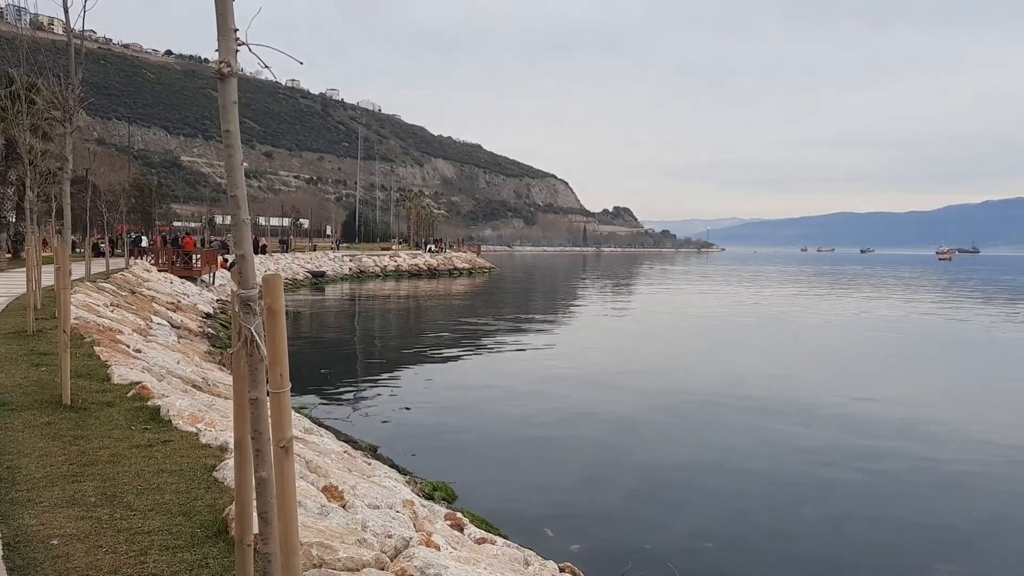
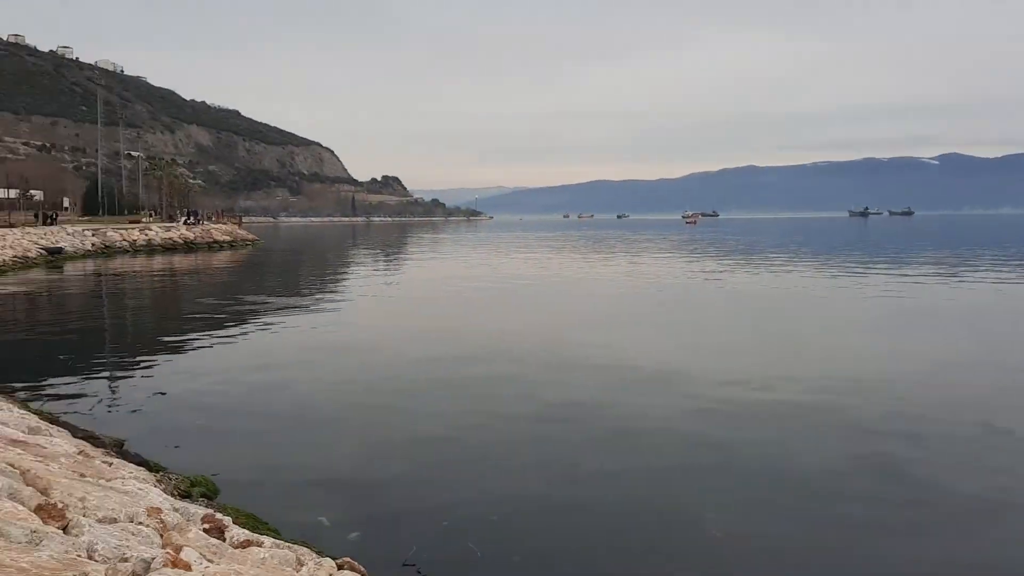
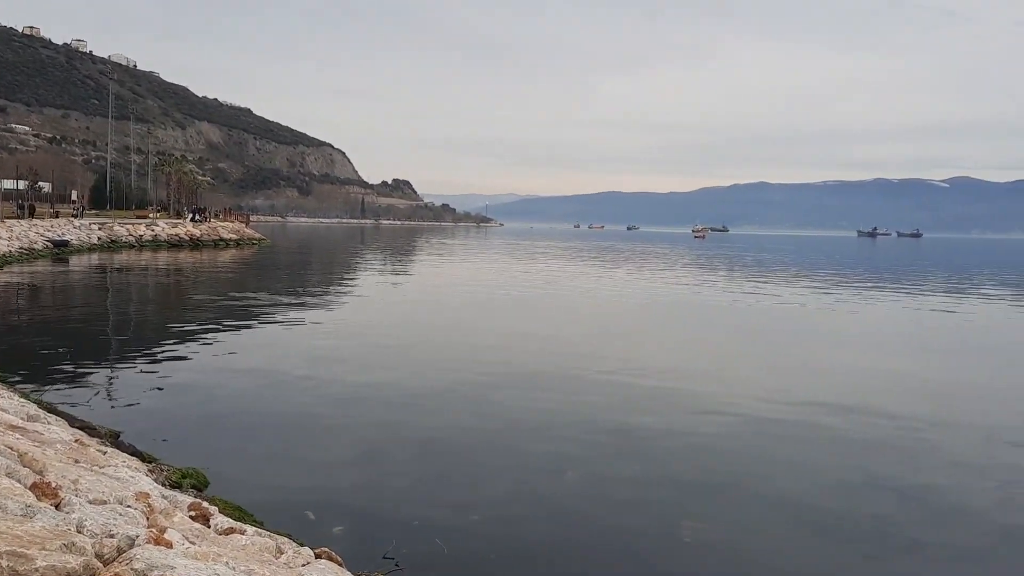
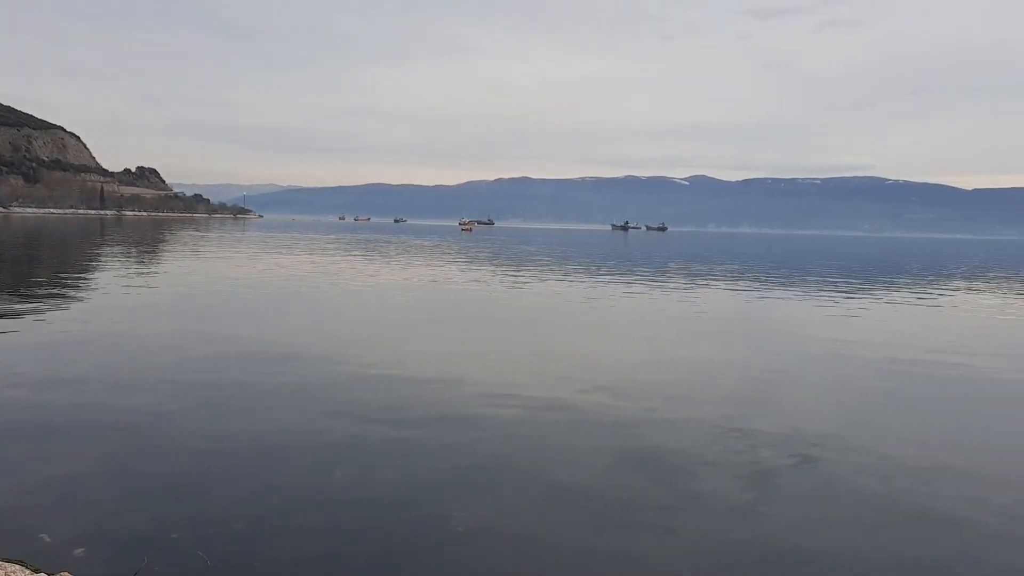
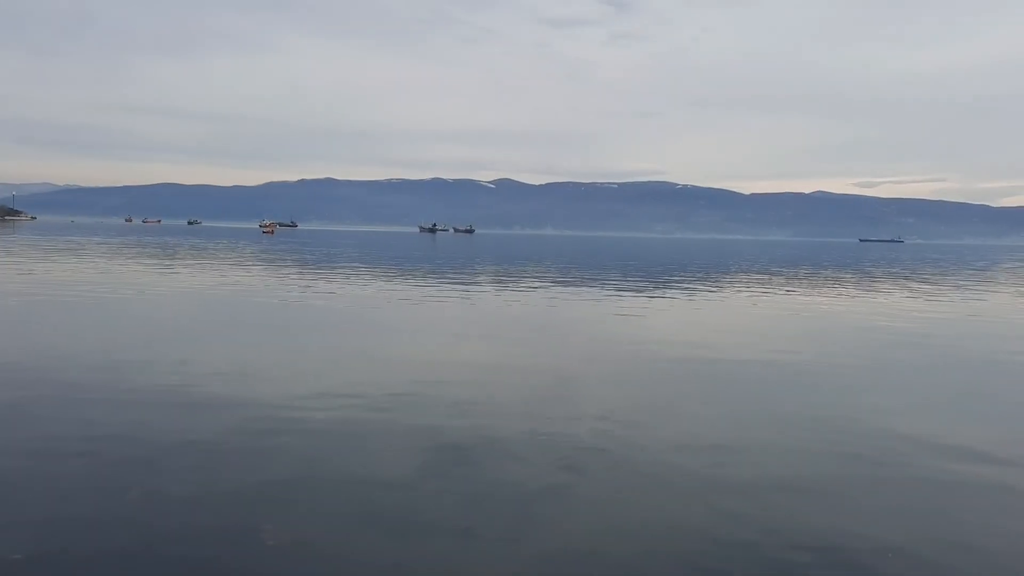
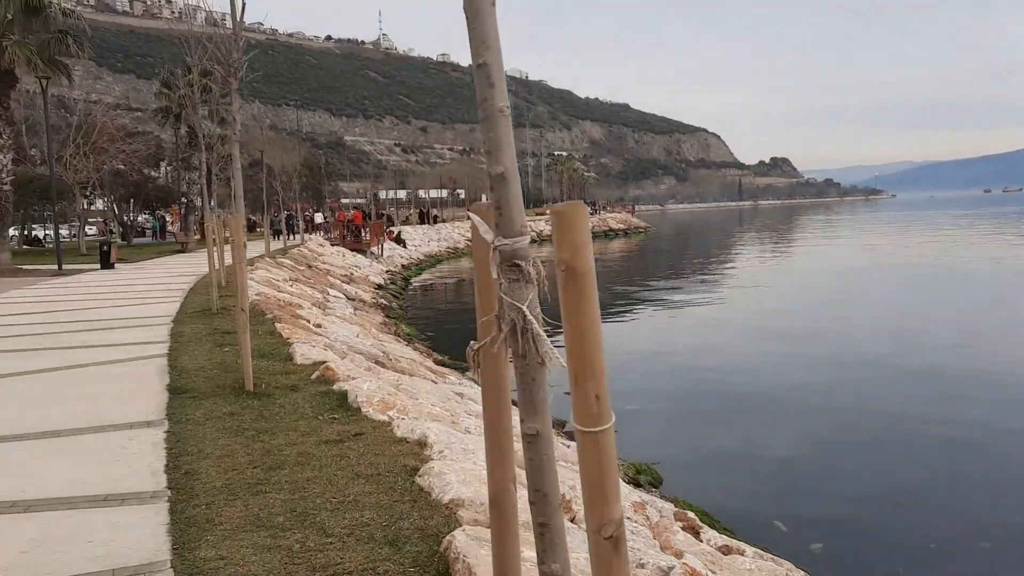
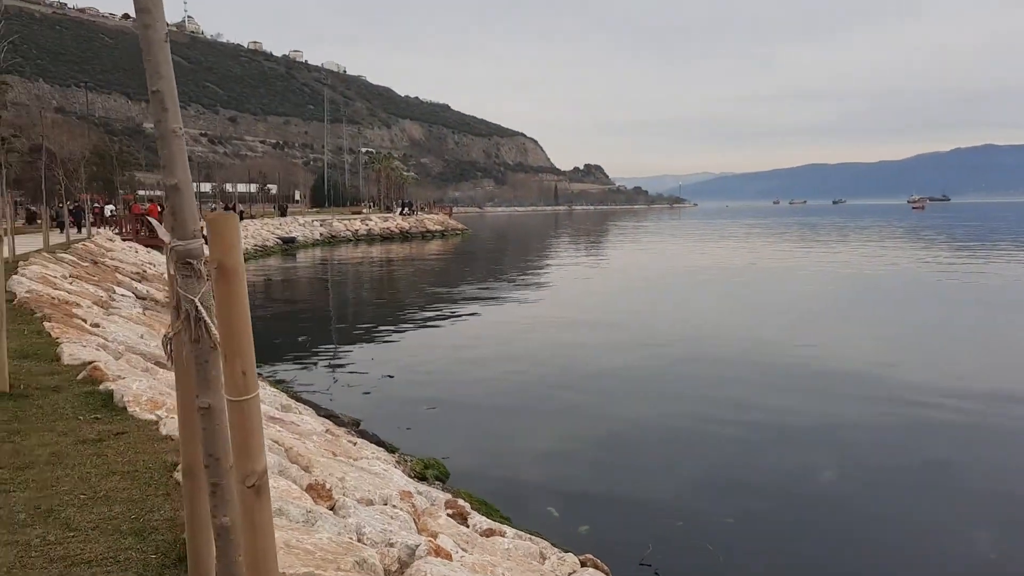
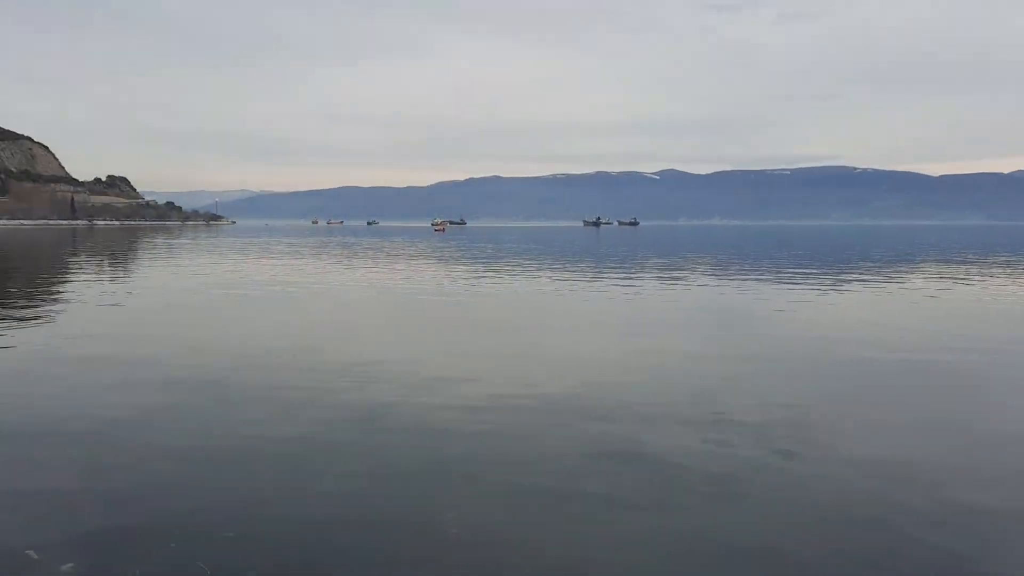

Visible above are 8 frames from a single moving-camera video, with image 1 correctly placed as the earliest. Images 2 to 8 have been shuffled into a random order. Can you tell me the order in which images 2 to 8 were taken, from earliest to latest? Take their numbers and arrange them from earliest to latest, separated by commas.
3, 4, 5, 8, 2, 7, 6
